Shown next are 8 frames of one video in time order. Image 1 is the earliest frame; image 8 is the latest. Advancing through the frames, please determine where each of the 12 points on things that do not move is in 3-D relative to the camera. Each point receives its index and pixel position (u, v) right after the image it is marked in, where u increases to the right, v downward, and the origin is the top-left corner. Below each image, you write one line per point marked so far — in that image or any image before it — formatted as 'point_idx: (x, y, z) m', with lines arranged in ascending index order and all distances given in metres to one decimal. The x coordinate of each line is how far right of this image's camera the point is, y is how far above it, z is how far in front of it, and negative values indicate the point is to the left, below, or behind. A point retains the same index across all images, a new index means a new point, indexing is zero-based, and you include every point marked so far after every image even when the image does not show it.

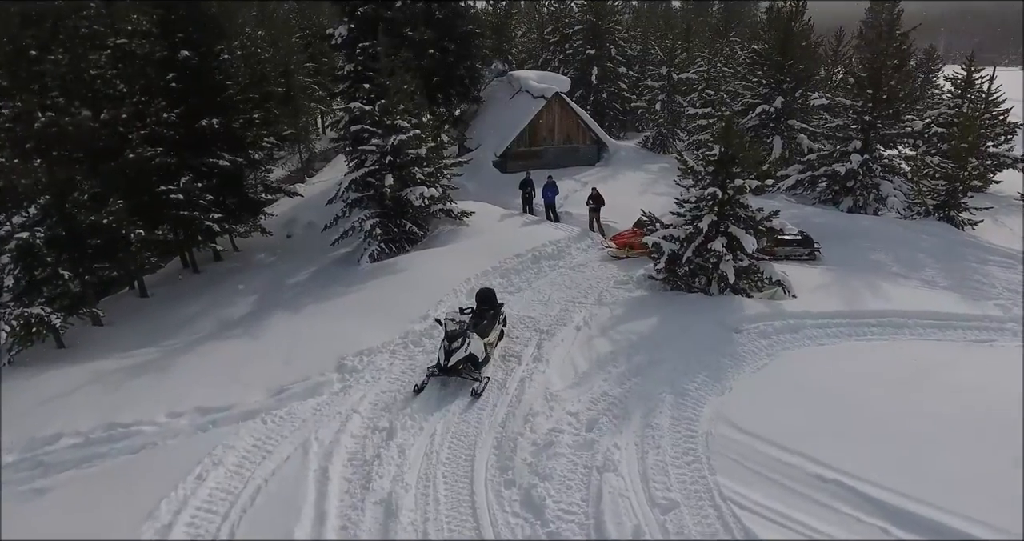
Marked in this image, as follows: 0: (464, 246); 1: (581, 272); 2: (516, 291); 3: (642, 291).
0: (-1.8, +0.9, +16.0) m
1: (+2.4, -0.1, +14.1) m
2: (+0.2, -0.7, +13.3) m
3: (+3.9, -0.6, +12.4) m
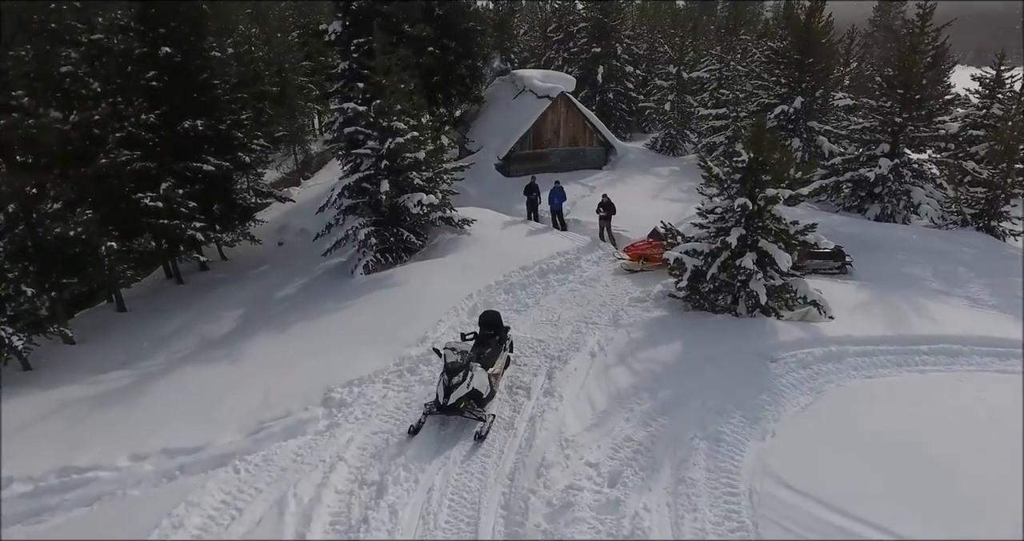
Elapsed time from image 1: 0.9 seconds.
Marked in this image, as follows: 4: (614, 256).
0: (-1.7, +0.5, +14.9) m
1: (+2.5, -0.5, +13.0) m
2: (+0.3, -1.1, +12.1) m
3: (+4.1, -1.1, +11.3) m
4: (+3.7, +0.5, +14.7) m
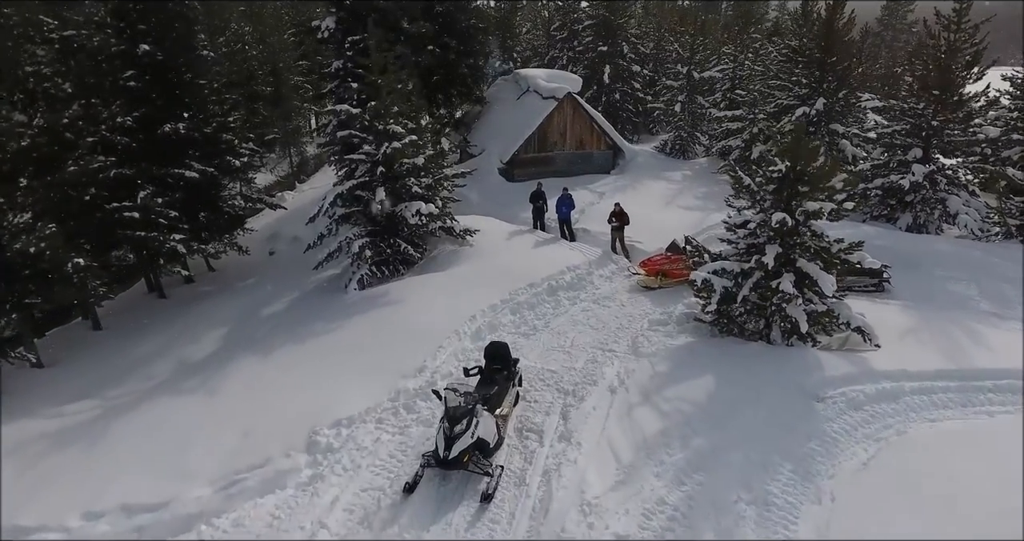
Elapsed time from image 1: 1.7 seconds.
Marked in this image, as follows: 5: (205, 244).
0: (-1.5, 0.0, +13.8) m
1: (+2.7, -1.1, +11.9) m
2: (+0.5, -1.7, +11.0) m
3: (+4.3, -1.6, +10.2) m
4: (+3.9, 0.0, +13.6) m
5: (-12.2, +1.0, +16.5) m
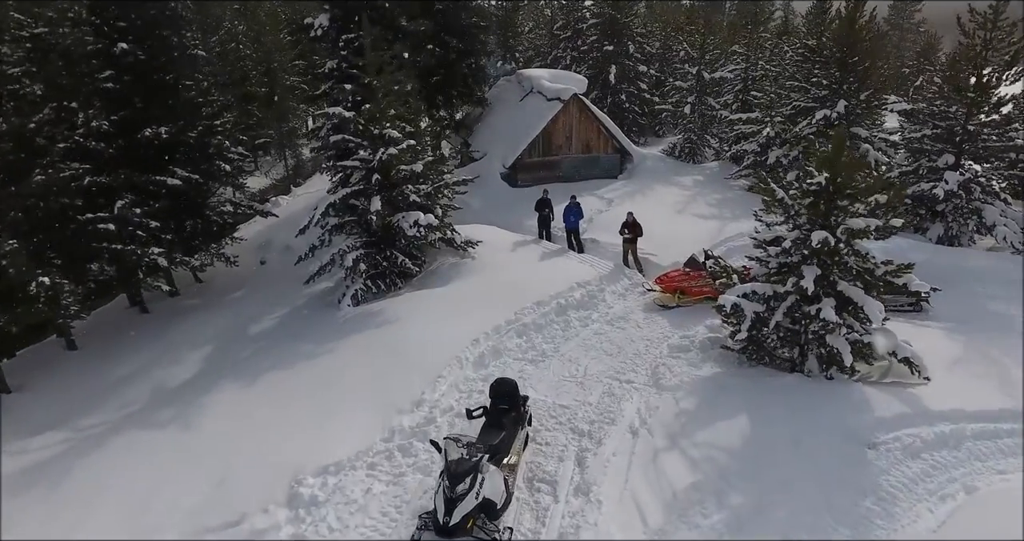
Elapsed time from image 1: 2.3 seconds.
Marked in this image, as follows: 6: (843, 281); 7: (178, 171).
0: (-1.3, -0.5, +12.8) m
1: (+2.9, -1.5, +10.9) m
2: (+0.7, -2.1, +10.0) m
3: (+4.5, -2.1, +9.2) m
4: (+4.0, -0.5, +12.6) m
5: (-12.0, +0.5, +15.5) m
6: (+6.7, -0.2, +8.5) m
7: (-11.8, +3.5, +14.6) m
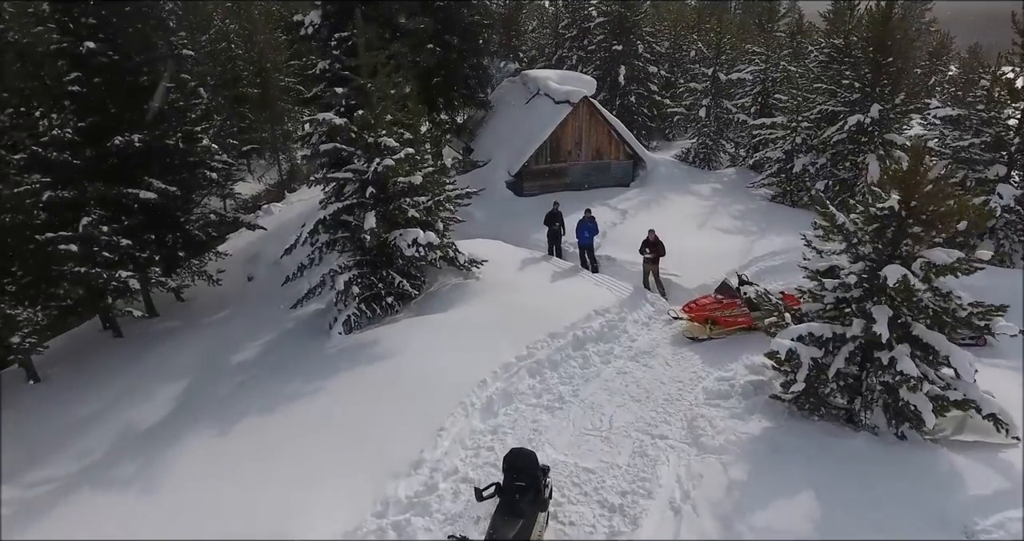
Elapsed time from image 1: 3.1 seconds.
0: (-1.0, -1.2, +11.5) m
1: (+3.2, -2.2, +9.6) m
2: (+1.0, -2.8, +8.7) m
3: (+4.7, -2.8, +7.9) m
4: (+4.3, -1.2, +11.3) m
5: (-11.8, -0.1, +14.2) m
6: (+7.0, -0.9, +7.1) m
7: (-11.5, +2.8, +13.3) m
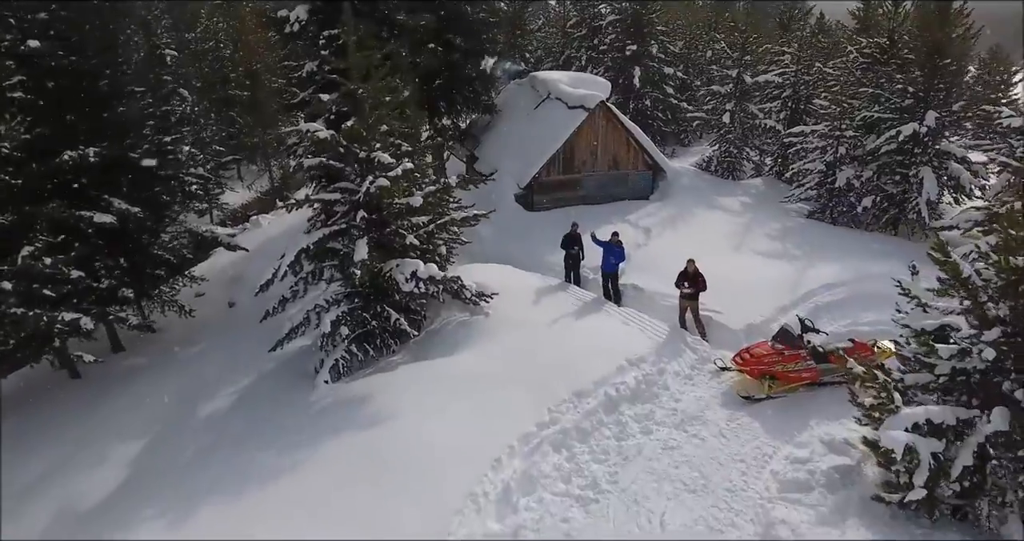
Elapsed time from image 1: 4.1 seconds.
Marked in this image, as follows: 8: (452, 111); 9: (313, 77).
0: (-0.6, -2.2, +9.7) m
1: (+3.6, -3.2, +7.8) m
2: (+1.4, -3.8, +7.0) m
3: (+5.1, -3.8, +6.1) m
4: (+4.7, -2.2, +9.5) m
5: (-11.4, -1.1, +12.4) m
6: (+7.4, -1.9, +5.4) m
7: (-11.1, +1.9, +11.5) m
8: (-2.7, +7.1, +18.7) m
9: (-6.7, +6.5, +13.8) m
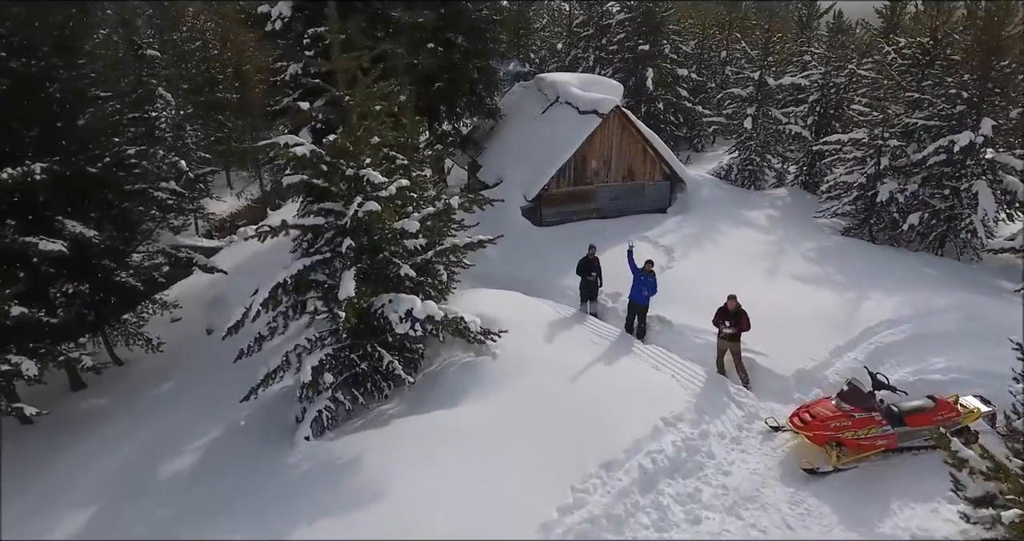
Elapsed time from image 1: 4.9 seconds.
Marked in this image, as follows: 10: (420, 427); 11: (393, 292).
0: (-0.4, -3.0, +8.3) m
1: (+3.8, -4.0, +6.3) m
2: (+1.6, -4.6, +5.5) m
3: (+5.4, -4.6, +4.7) m
4: (+5.0, -3.0, +8.1) m
5: (-11.1, -1.9, +10.9) m
6: (+7.7, -2.7, +3.9) m
7: (-10.8, +1.1, +10.0) m
8: (-2.5, +6.3, +17.2) m
9: (-6.5, +5.7, +12.3) m
10: (-1.9, -3.4, +7.9) m
11: (-2.7, -0.4, +9.4) m
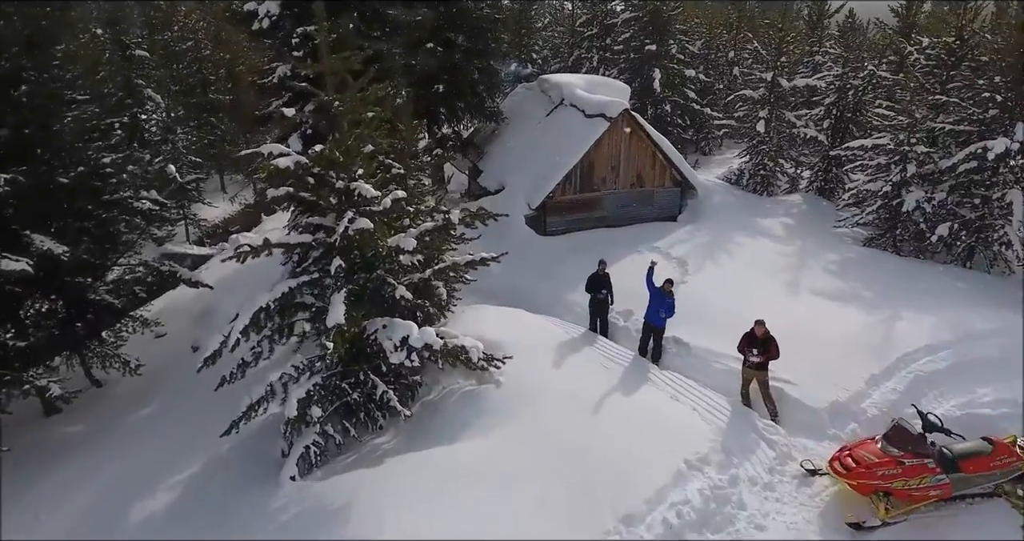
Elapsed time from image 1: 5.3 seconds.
0: (-0.3, -3.4, +7.5) m
1: (+3.9, -4.4, +5.5) m
2: (+1.7, -5.0, +4.7) m
3: (+5.5, -5.0, +3.9) m
4: (+5.1, -3.4, +7.3) m
5: (-11.0, -2.3, +10.1) m
6: (+7.8, -3.1, +3.1) m
7: (-10.7, +0.6, +9.2) m
8: (-2.3, +5.9, +16.4) m
9: (-6.3, +5.2, +11.5) m
10: (-1.8, -3.8, +7.1) m
11: (-2.6, -0.9, +8.6) m
